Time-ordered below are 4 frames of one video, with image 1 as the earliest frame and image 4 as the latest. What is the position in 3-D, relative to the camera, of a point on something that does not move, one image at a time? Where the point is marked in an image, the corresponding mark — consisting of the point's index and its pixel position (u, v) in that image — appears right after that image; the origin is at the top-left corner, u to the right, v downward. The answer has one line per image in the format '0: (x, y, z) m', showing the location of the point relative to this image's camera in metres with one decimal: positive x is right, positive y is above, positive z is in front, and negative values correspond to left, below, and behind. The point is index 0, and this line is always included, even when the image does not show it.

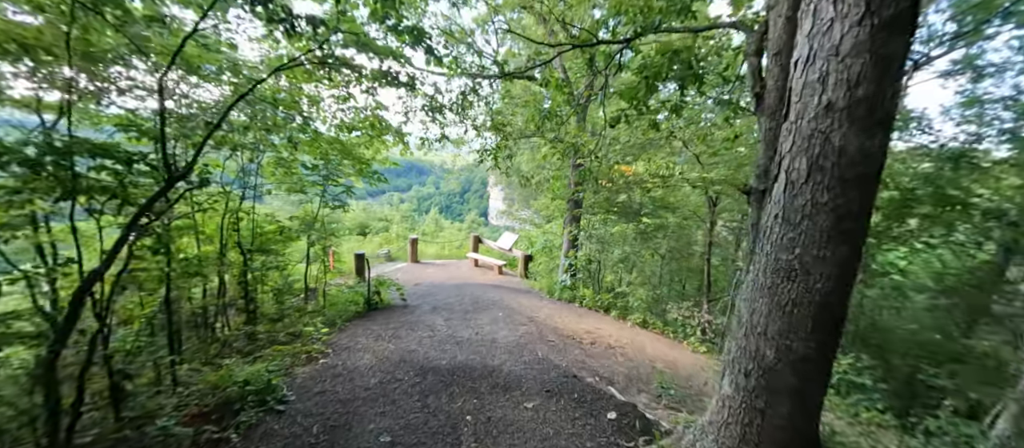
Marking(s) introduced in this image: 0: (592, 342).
0: (+0.9, -1.3, +4.0) m
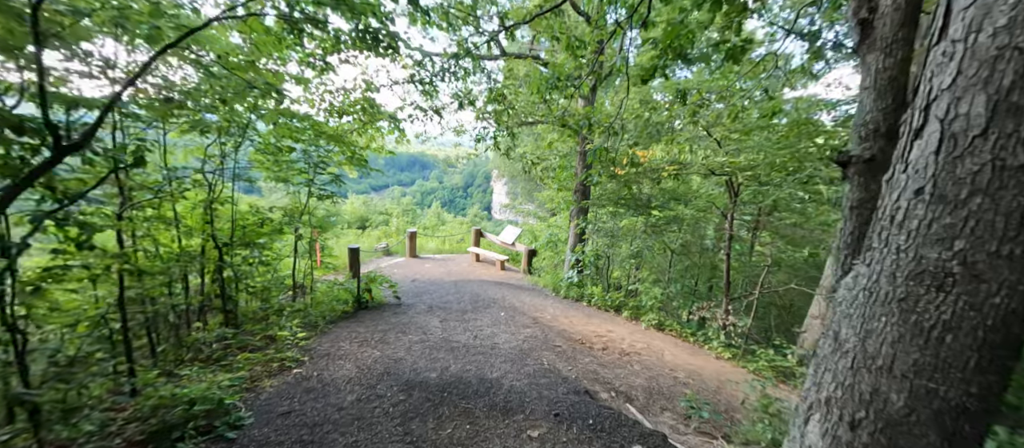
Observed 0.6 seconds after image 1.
0: (+0.9, -1.2, +3.6) m
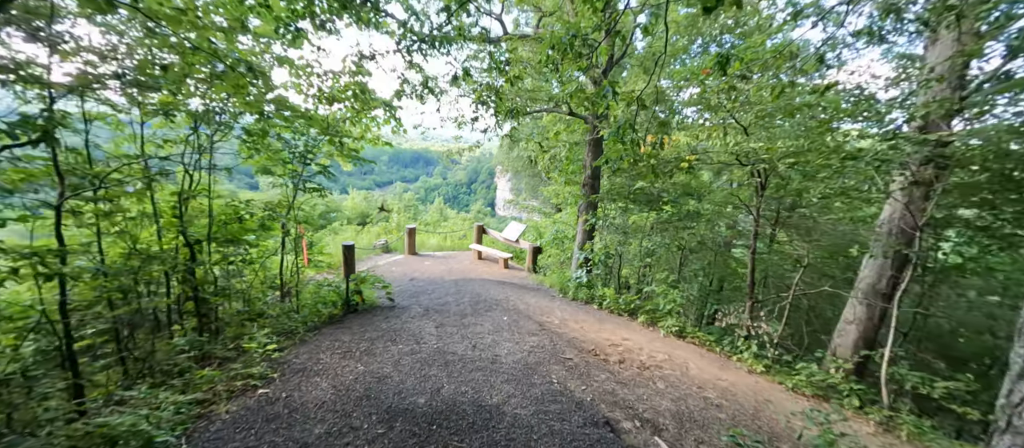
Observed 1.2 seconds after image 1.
0: (+1.0, -1.2, +3.1) m
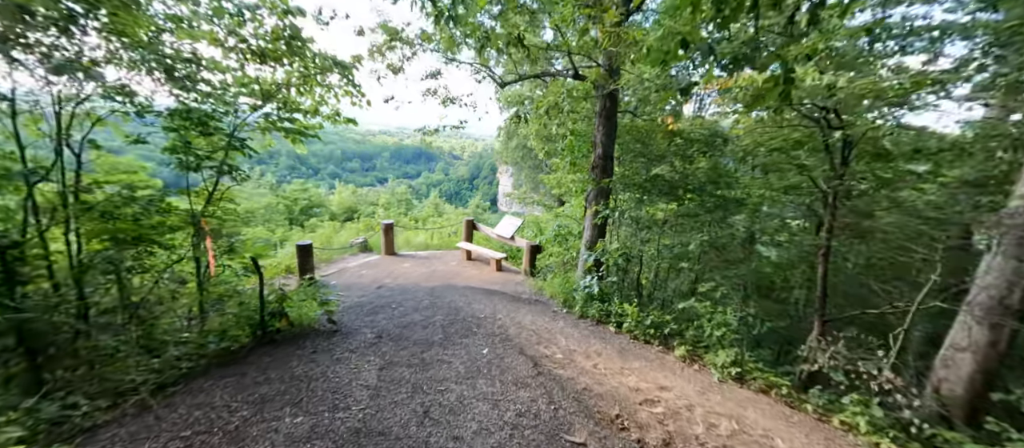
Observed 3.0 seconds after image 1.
0: (+0.8, -1.1, +1.9) m
